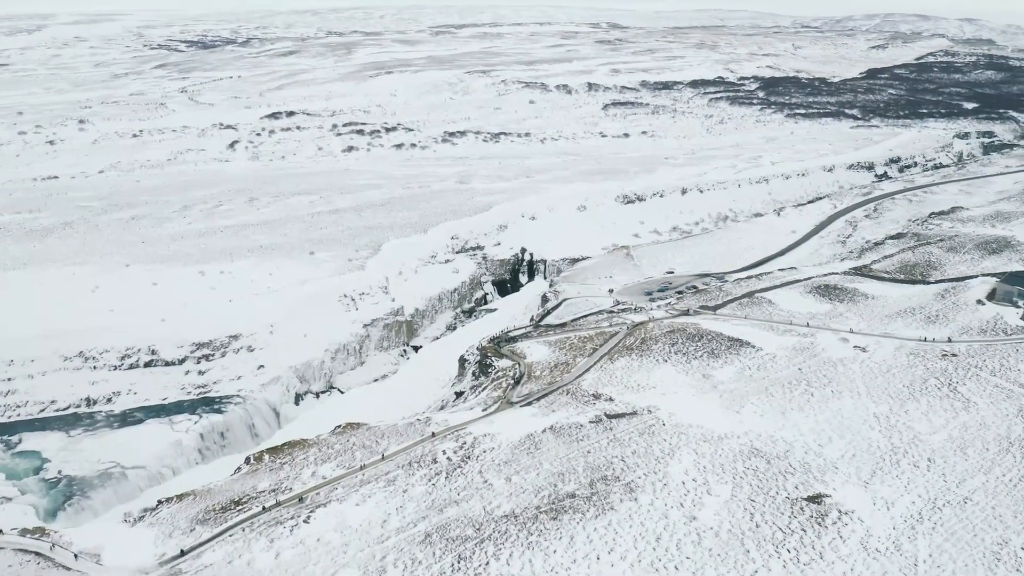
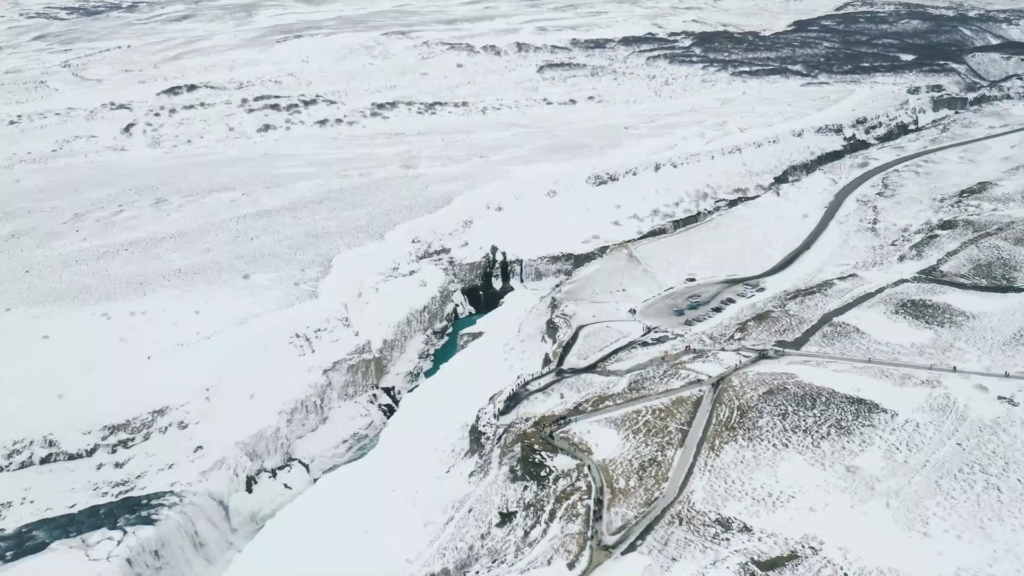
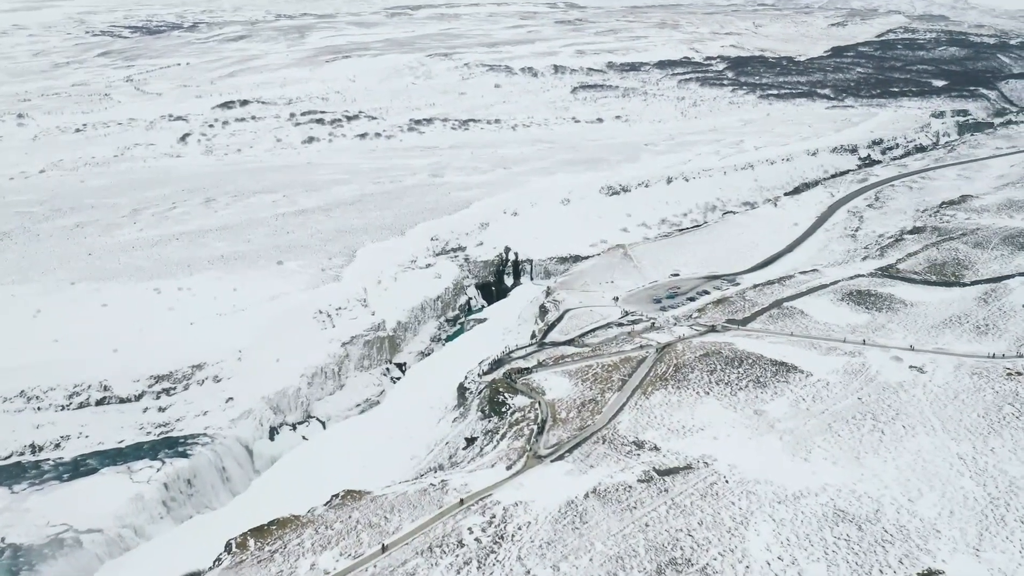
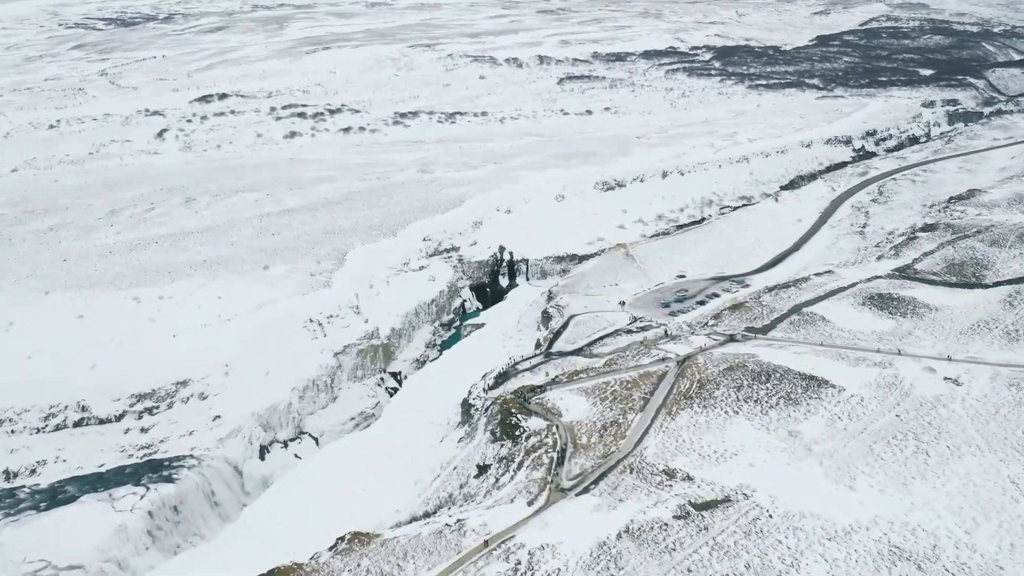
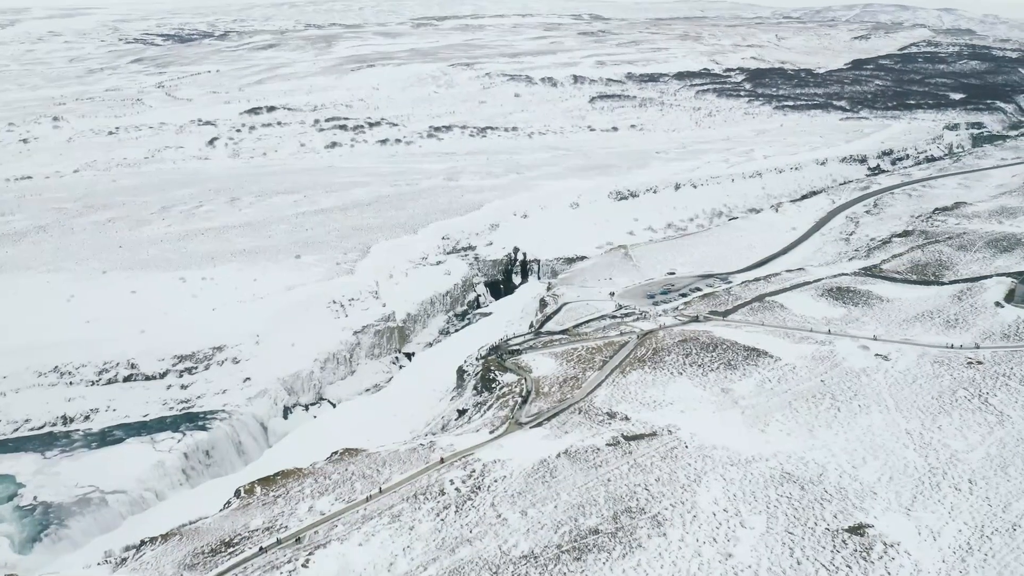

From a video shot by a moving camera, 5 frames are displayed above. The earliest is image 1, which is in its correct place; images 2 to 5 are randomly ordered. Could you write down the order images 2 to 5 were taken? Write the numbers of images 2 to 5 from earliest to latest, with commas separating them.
5, 3, 4, 2
